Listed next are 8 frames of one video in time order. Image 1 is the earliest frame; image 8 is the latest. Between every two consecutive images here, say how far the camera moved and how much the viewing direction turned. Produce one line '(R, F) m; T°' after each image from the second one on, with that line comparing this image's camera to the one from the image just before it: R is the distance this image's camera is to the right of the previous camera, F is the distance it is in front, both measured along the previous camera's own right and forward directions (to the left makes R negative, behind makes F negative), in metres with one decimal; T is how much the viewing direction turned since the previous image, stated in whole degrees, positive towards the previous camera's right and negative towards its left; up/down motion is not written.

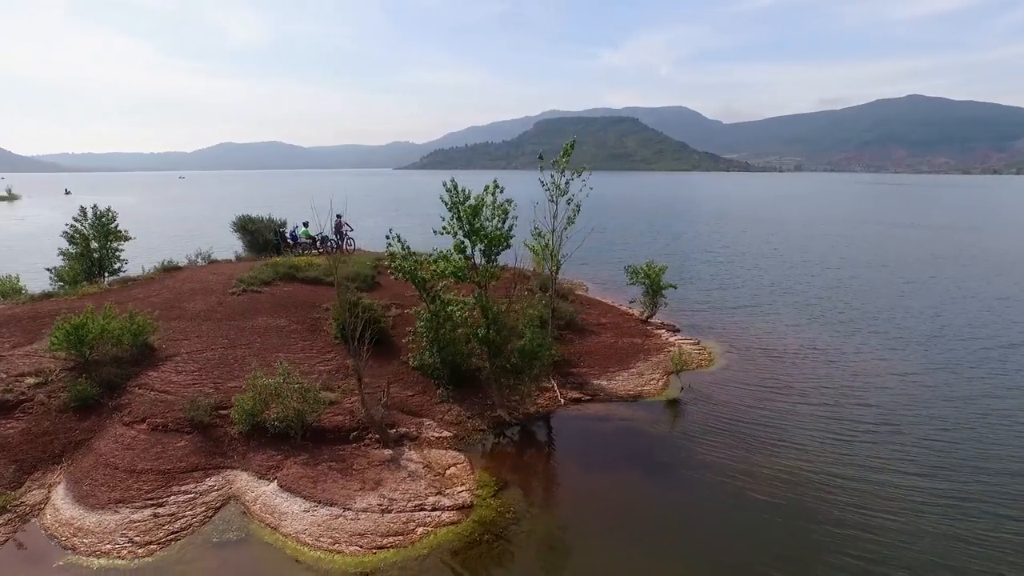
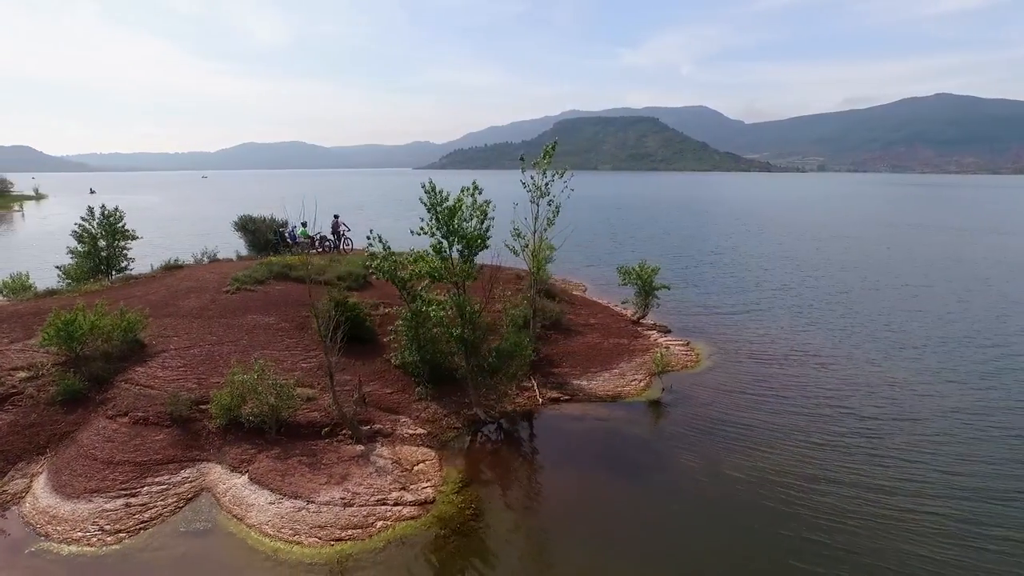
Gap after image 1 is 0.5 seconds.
(+0.9, -0.2) m; -2°
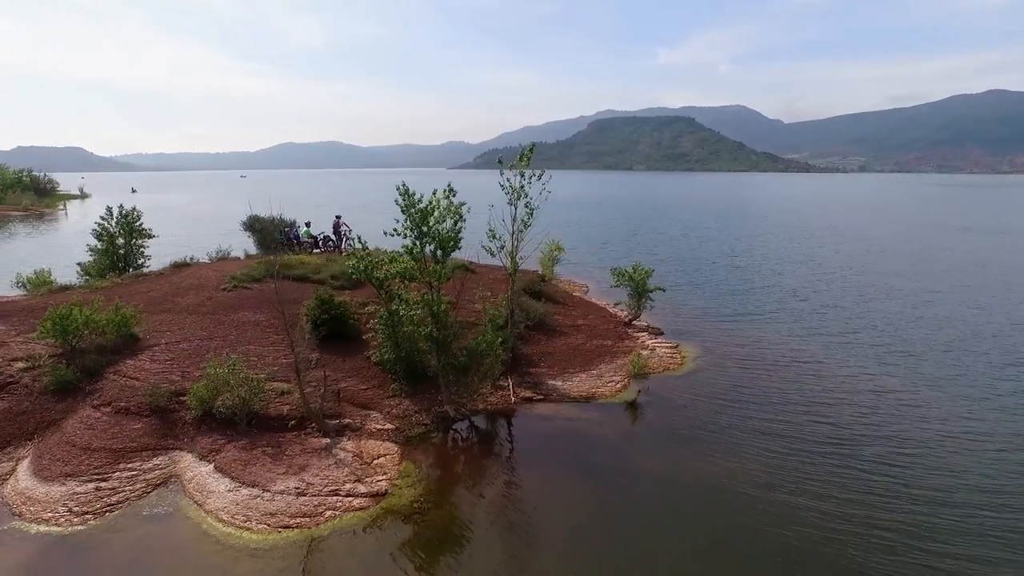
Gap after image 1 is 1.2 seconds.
(+1.4, -0.3) m; -3°
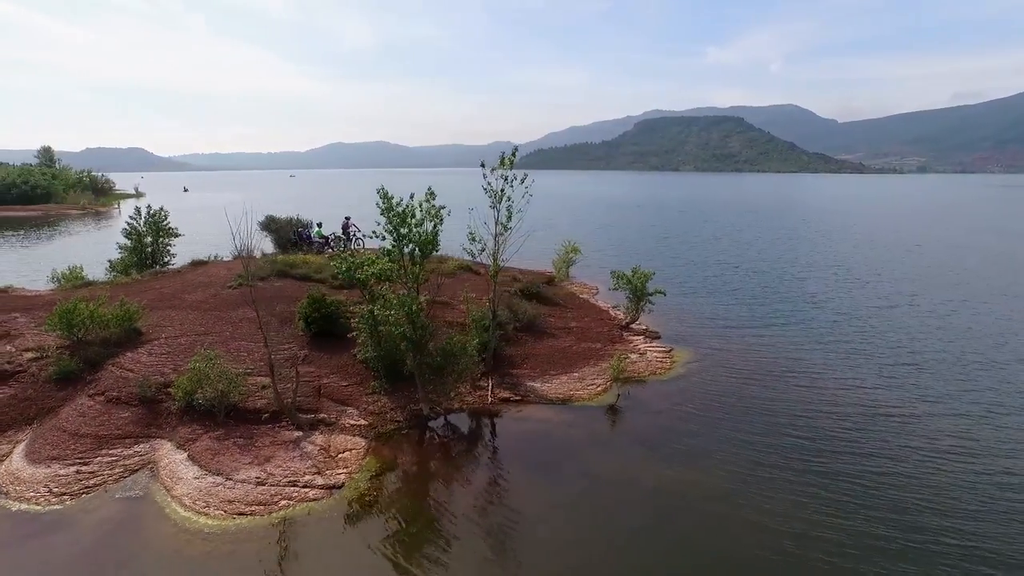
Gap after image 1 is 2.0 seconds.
(+1.6, -0.2) m; -4°
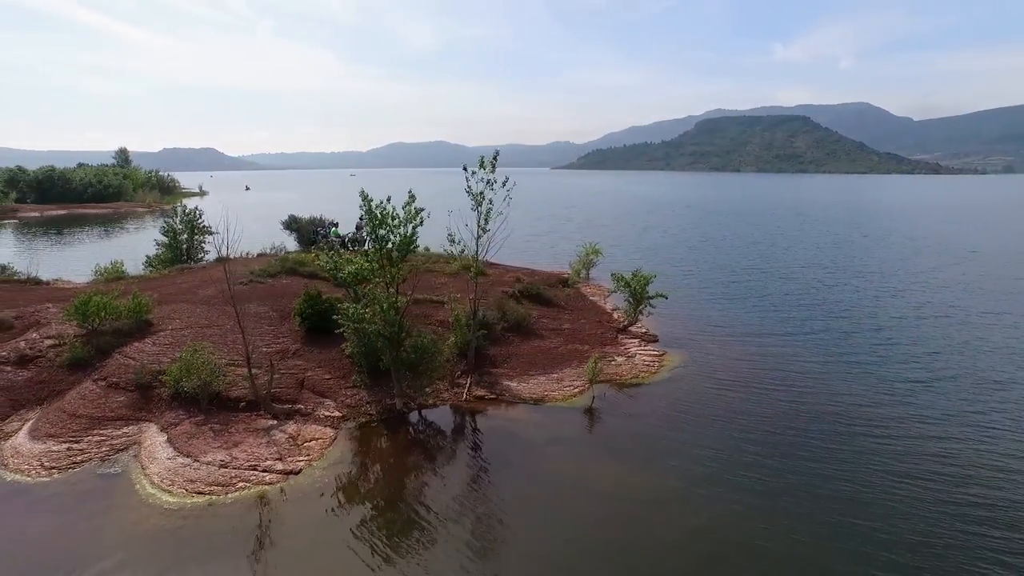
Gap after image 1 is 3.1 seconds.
(+2.0, -0.3) m; -5°
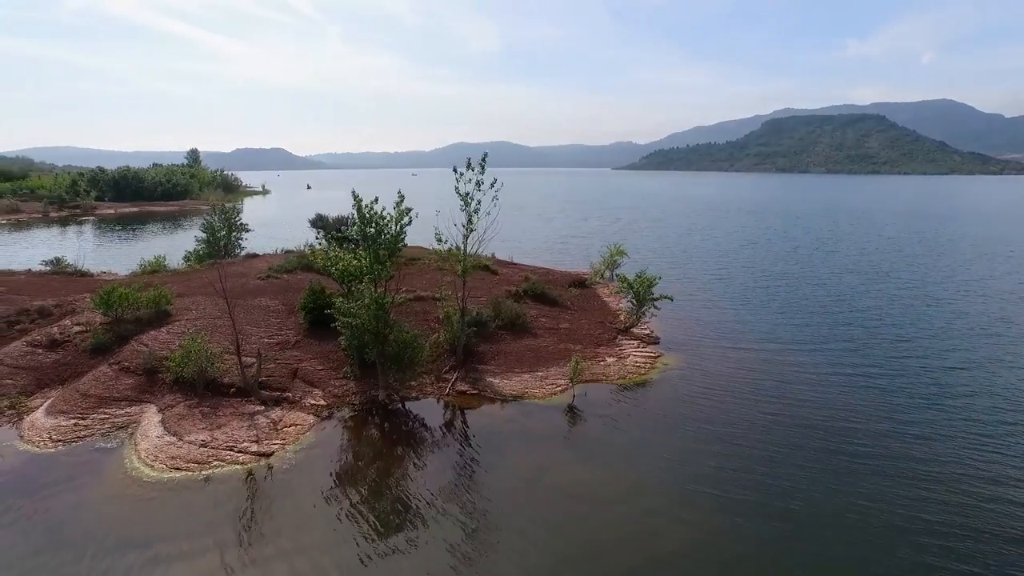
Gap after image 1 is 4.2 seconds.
(+1.9, -0.4) m; -5°
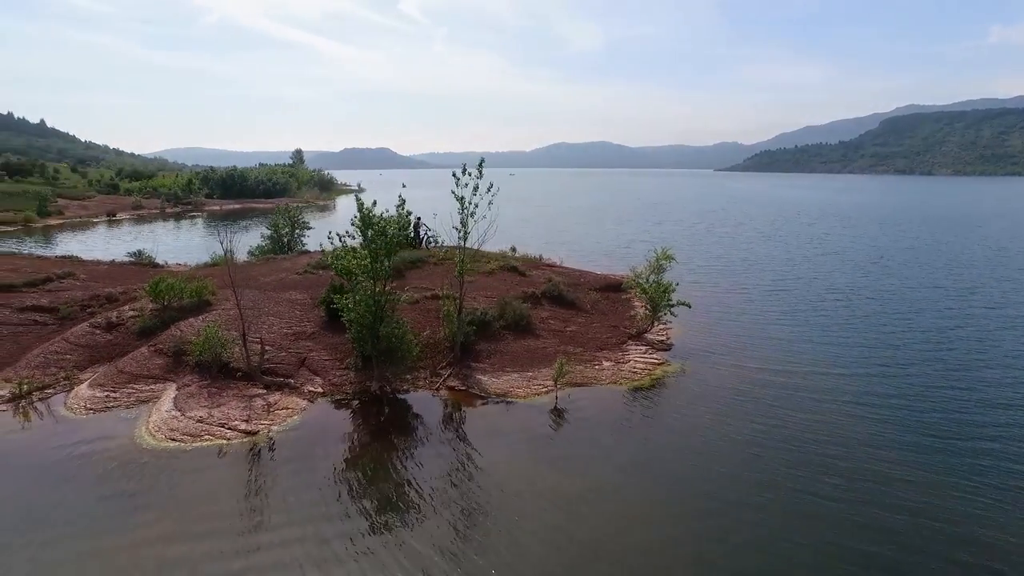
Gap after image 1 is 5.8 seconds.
(+2.8, -0.4) m; -8°
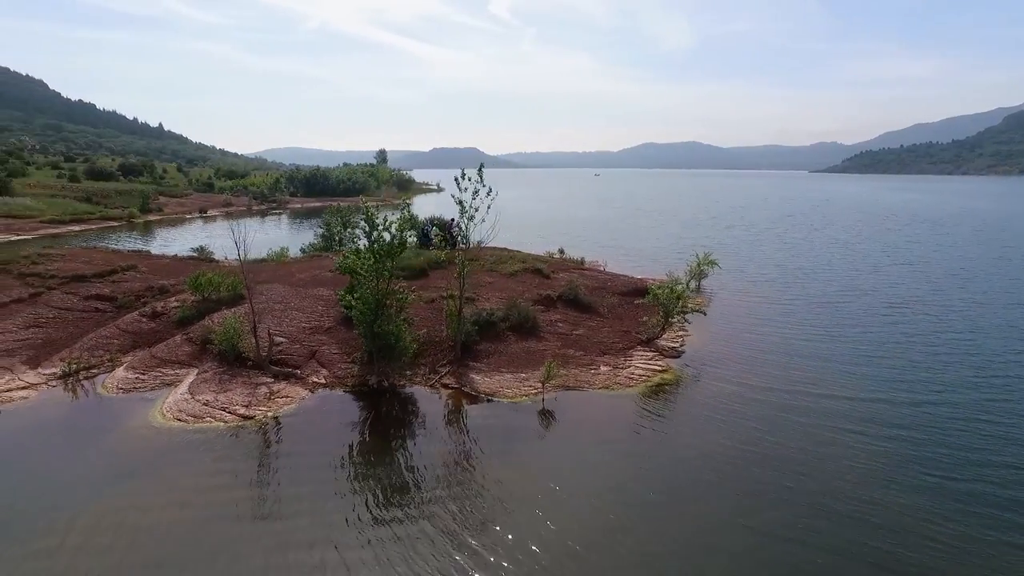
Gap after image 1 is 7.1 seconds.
(+2.5, -0.3) m; -7°
